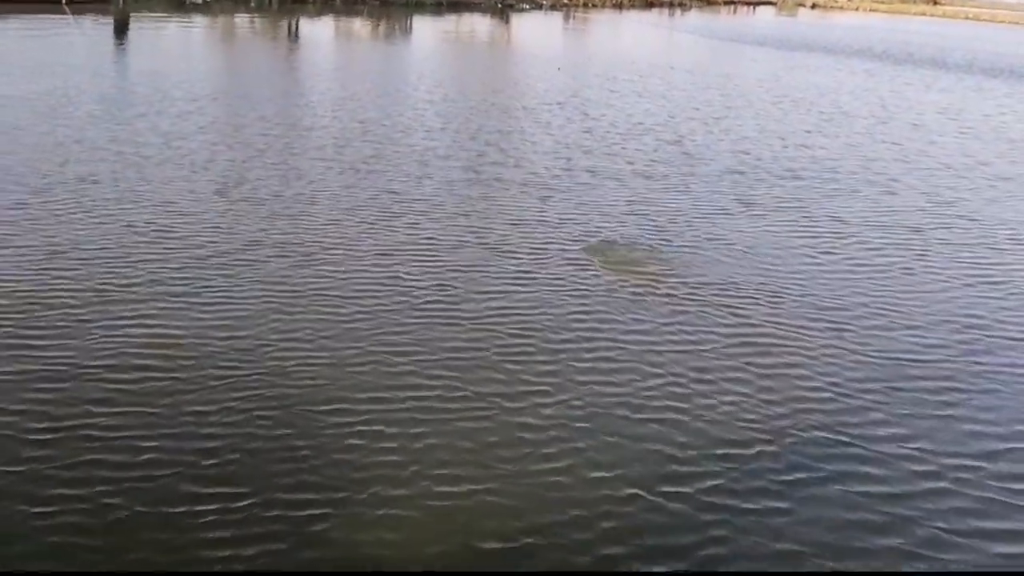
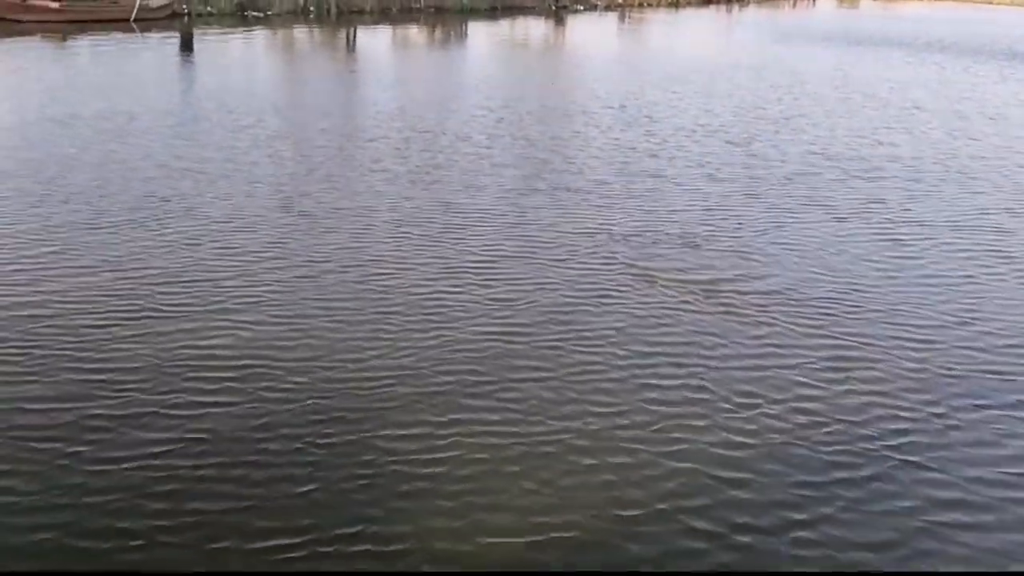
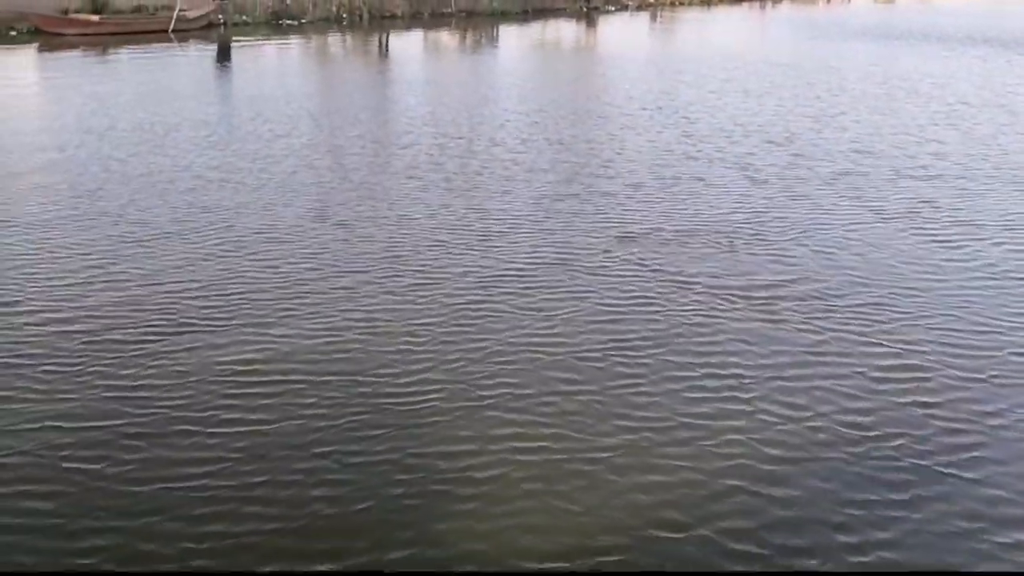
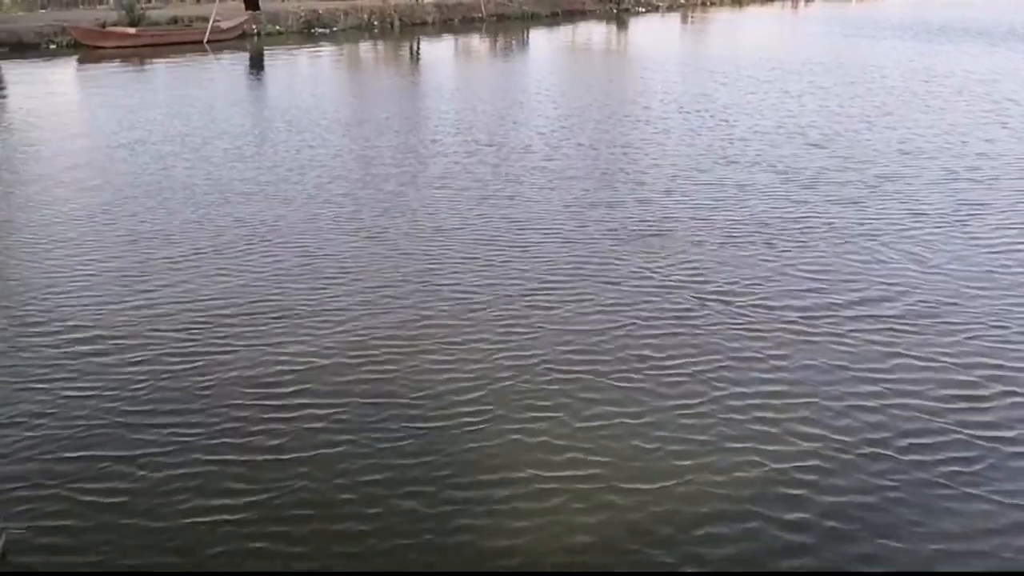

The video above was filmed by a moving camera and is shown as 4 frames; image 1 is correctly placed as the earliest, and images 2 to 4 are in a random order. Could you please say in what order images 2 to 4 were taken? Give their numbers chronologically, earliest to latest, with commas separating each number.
2, 3, 4
